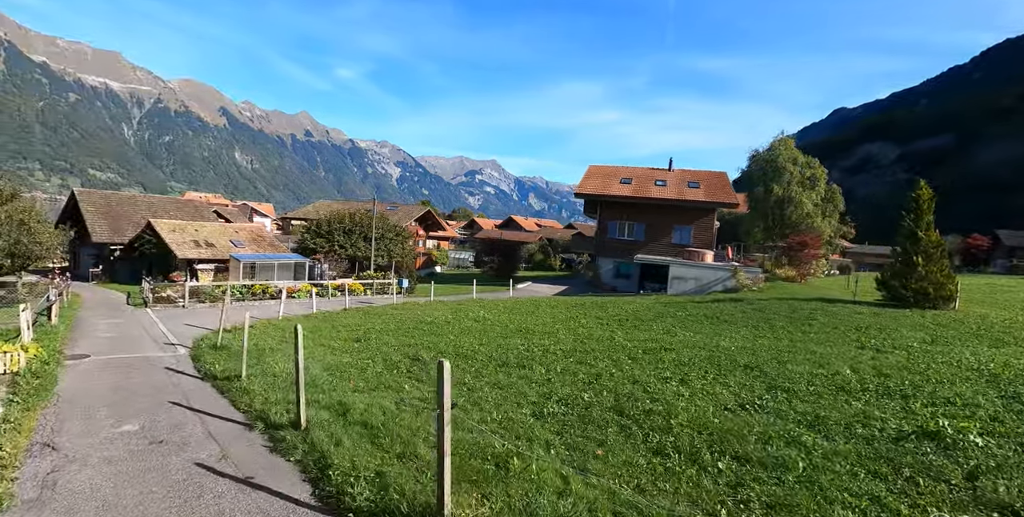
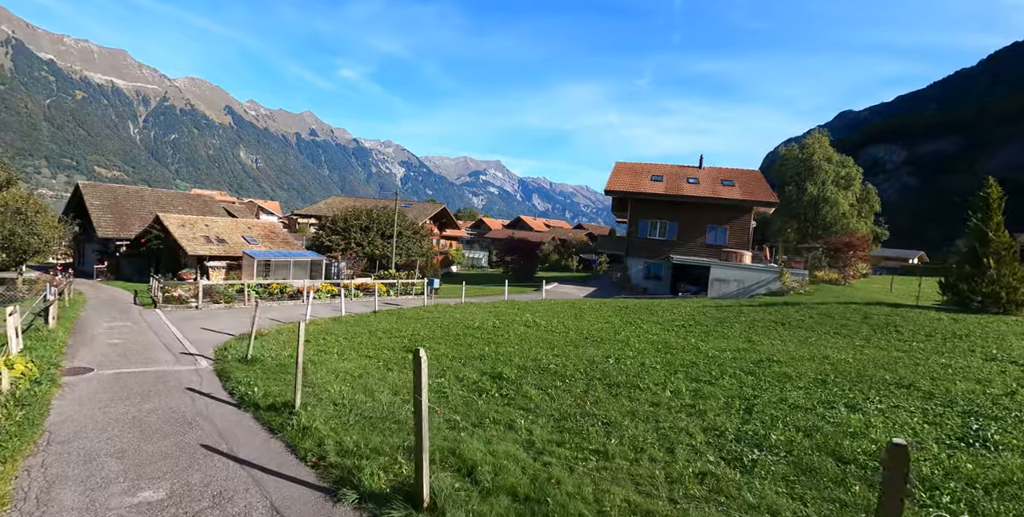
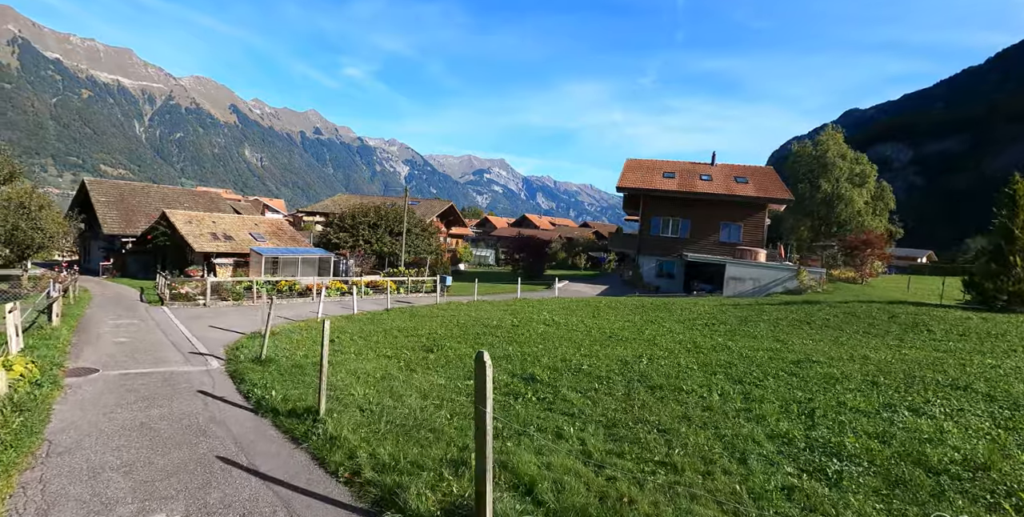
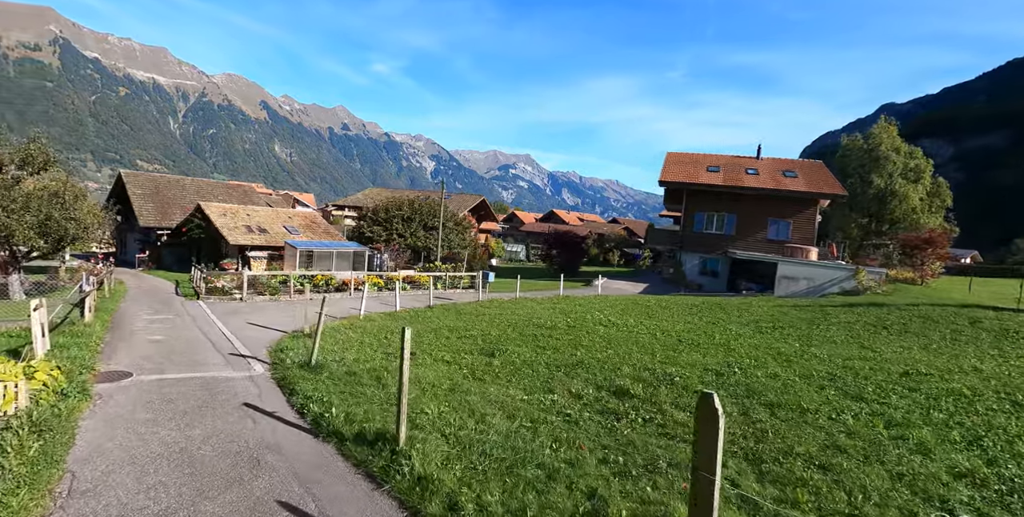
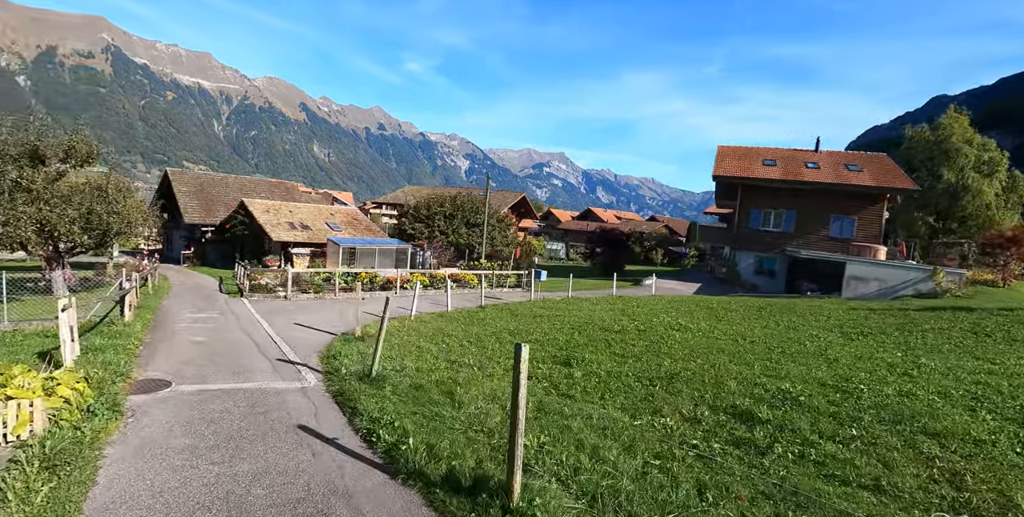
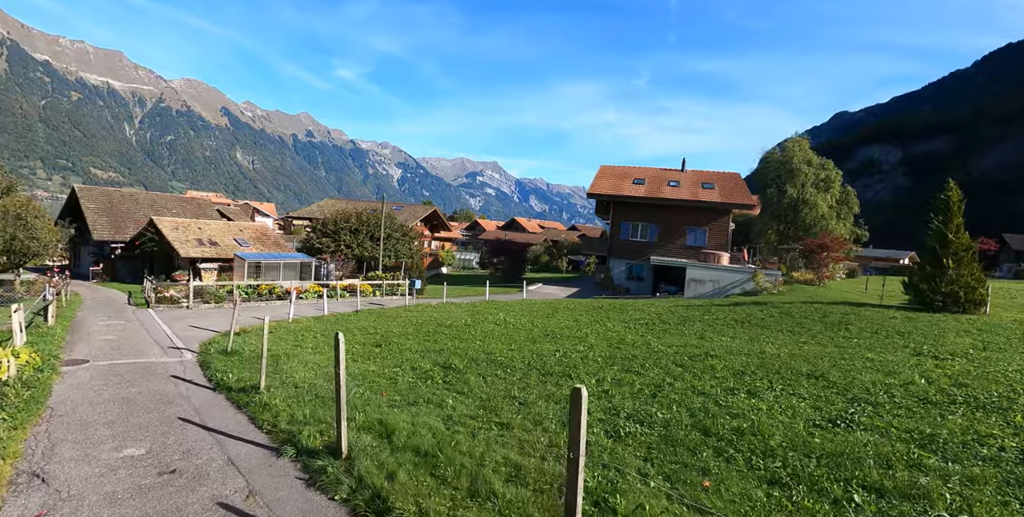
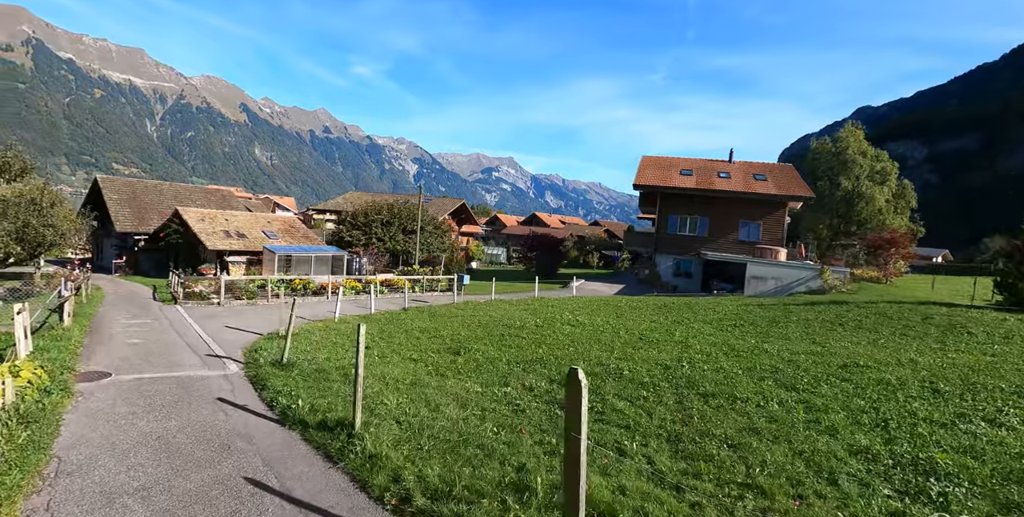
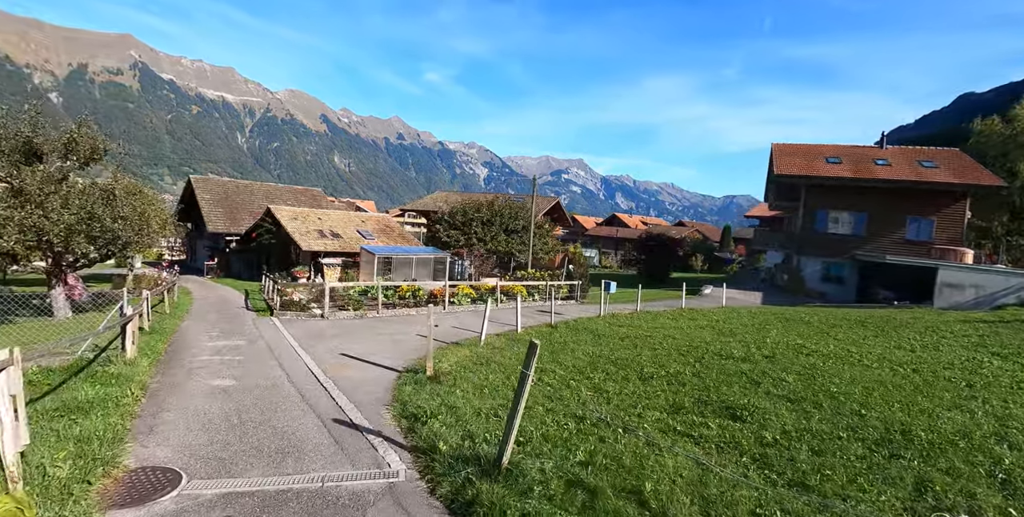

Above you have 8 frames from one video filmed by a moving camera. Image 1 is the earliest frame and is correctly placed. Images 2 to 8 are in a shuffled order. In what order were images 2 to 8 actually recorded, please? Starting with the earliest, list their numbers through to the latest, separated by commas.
6, 2, 3, 7, 4, 5, 8
